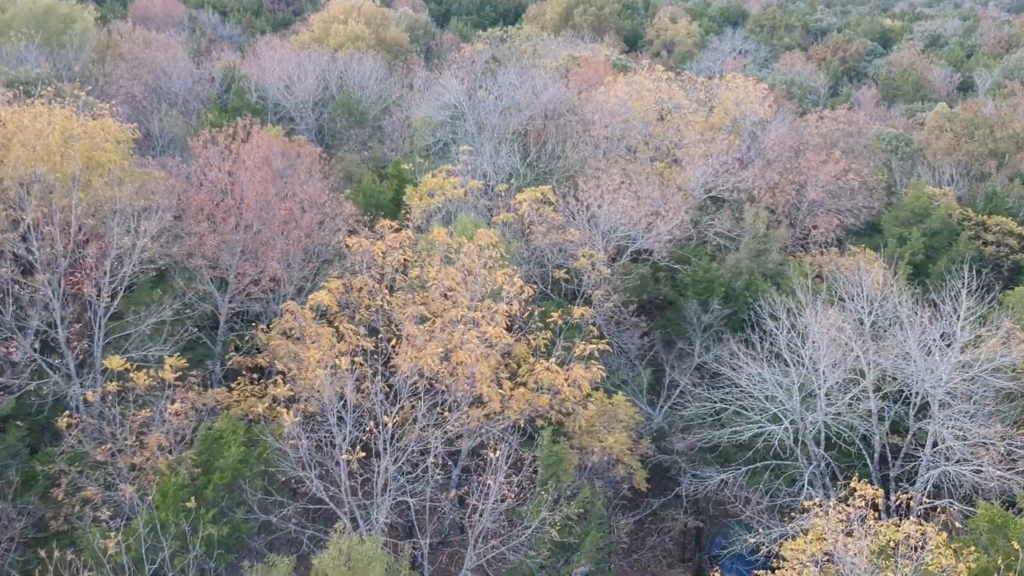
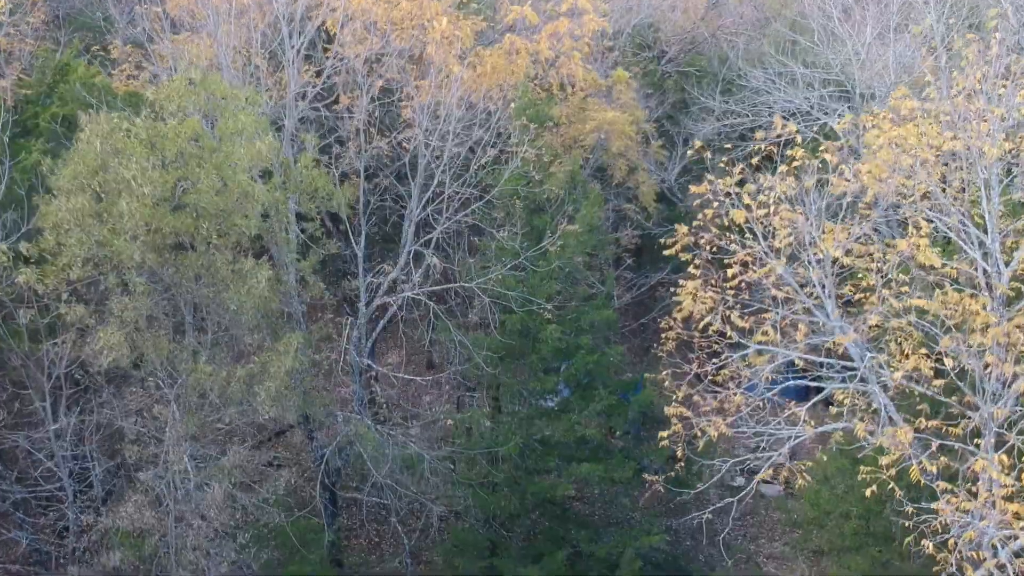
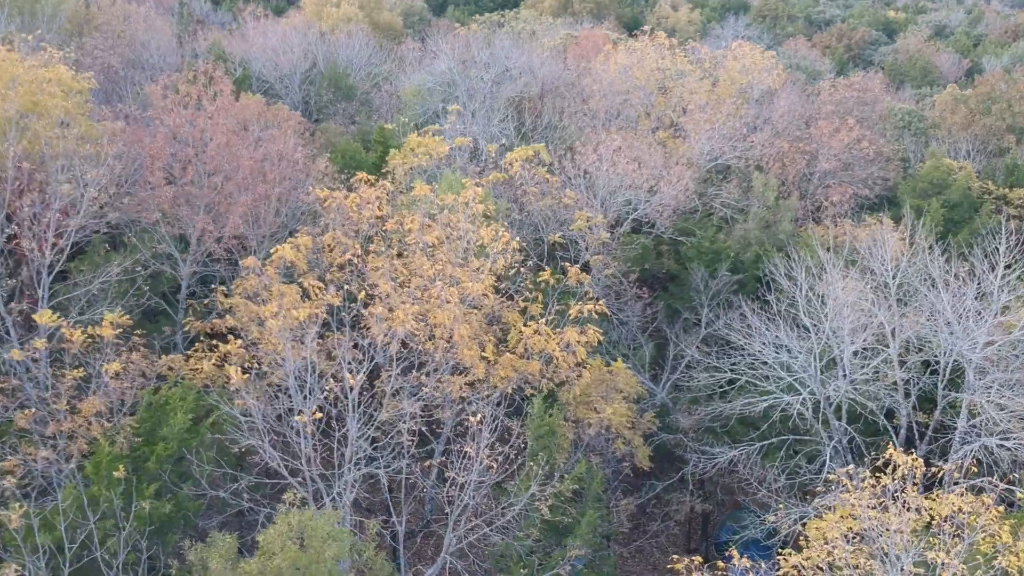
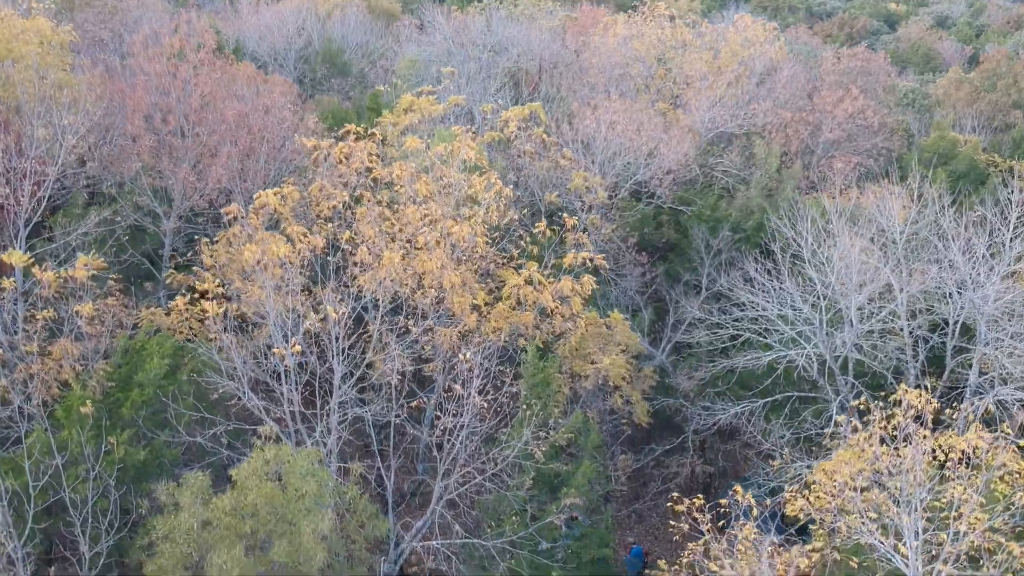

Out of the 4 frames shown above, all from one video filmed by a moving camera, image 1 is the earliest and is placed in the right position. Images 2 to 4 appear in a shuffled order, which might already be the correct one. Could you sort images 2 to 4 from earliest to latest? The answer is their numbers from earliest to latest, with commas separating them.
3, 4, 2
